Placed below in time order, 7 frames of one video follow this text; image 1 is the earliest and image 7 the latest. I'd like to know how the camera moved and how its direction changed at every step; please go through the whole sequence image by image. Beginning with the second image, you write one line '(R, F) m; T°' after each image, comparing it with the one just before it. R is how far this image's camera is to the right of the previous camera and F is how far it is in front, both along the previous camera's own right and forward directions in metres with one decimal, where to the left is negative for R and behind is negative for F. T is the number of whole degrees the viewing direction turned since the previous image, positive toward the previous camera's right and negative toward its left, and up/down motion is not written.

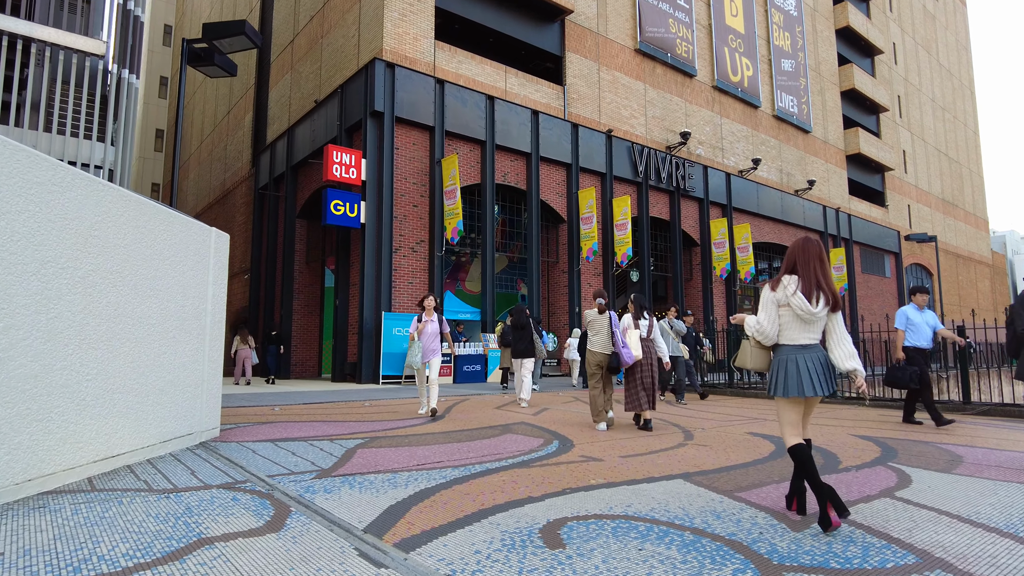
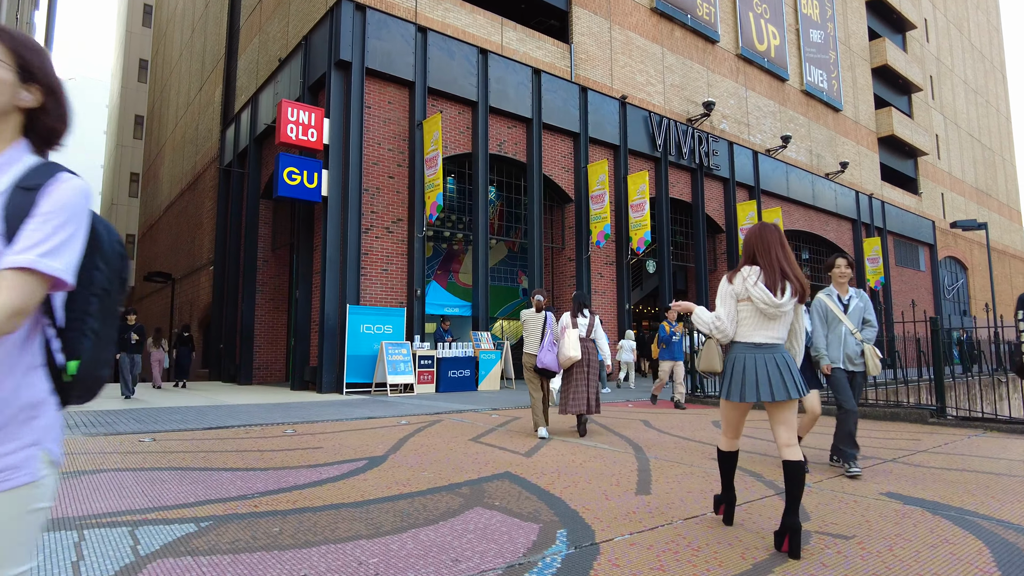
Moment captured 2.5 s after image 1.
(+0.2, +2.7) m; 0°
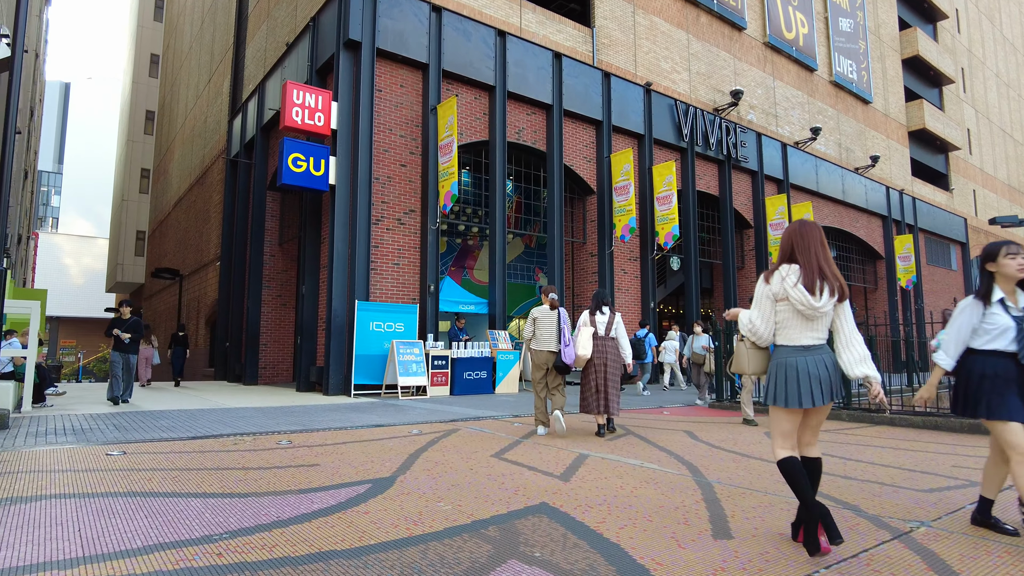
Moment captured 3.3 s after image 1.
(-0.1, +0.9) m; -1°
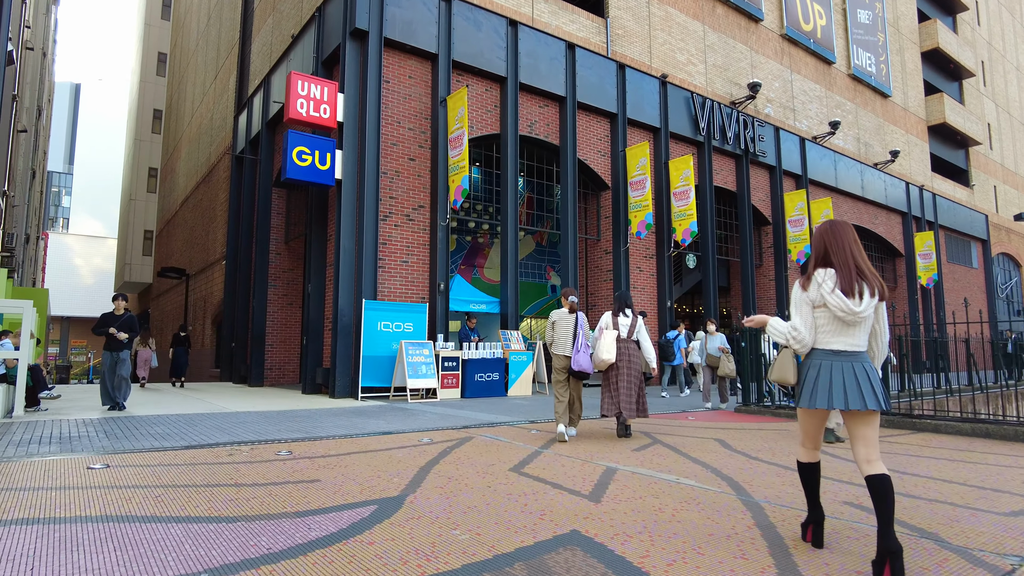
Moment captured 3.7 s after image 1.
(-0.1, +0.5) m; -1°
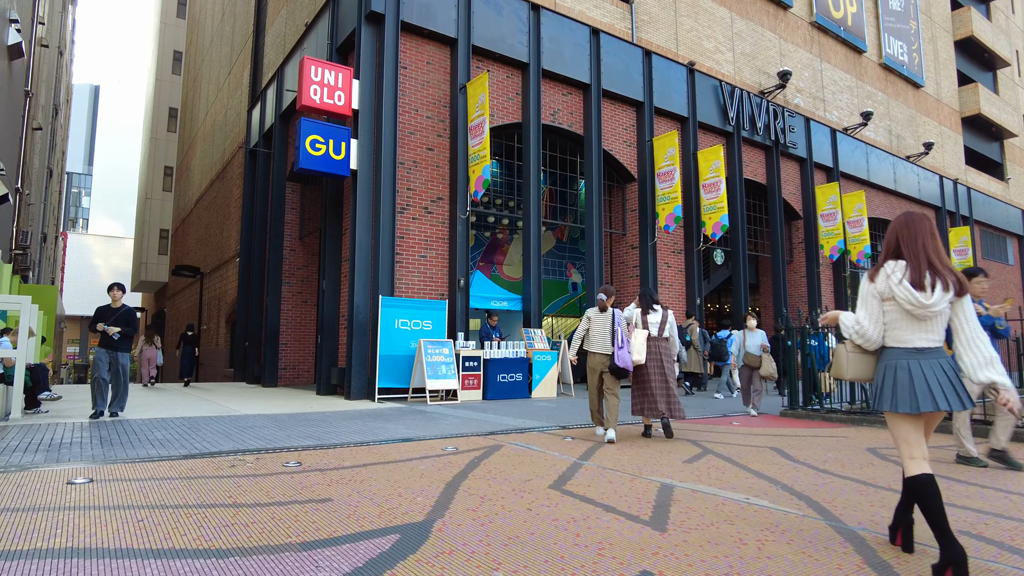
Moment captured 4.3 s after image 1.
(-0.2, +0.6) m; -1°
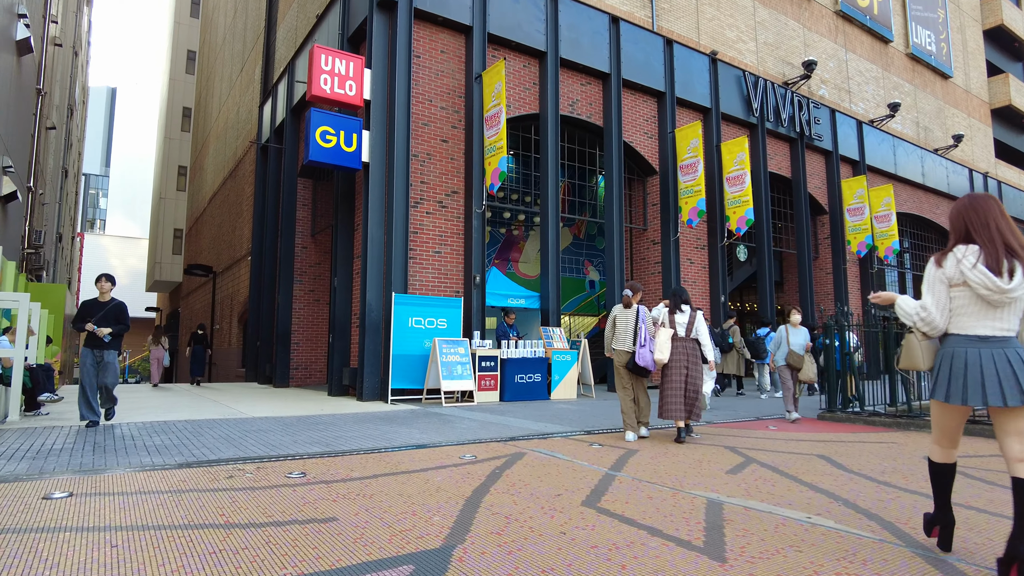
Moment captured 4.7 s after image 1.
(-0.1, +0.4) m; -1°
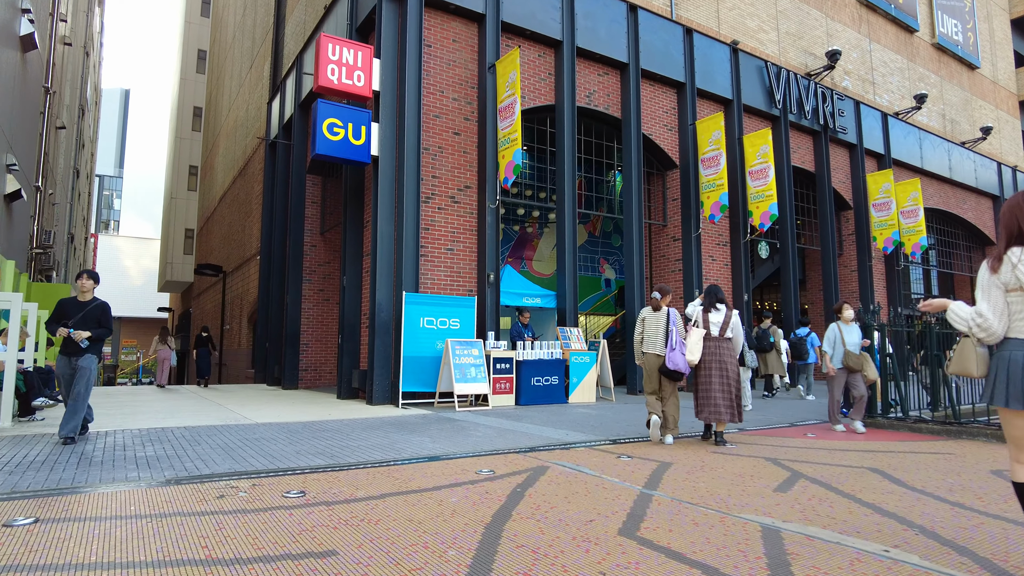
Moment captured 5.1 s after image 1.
(-0.1, +0.4) m; -1°
